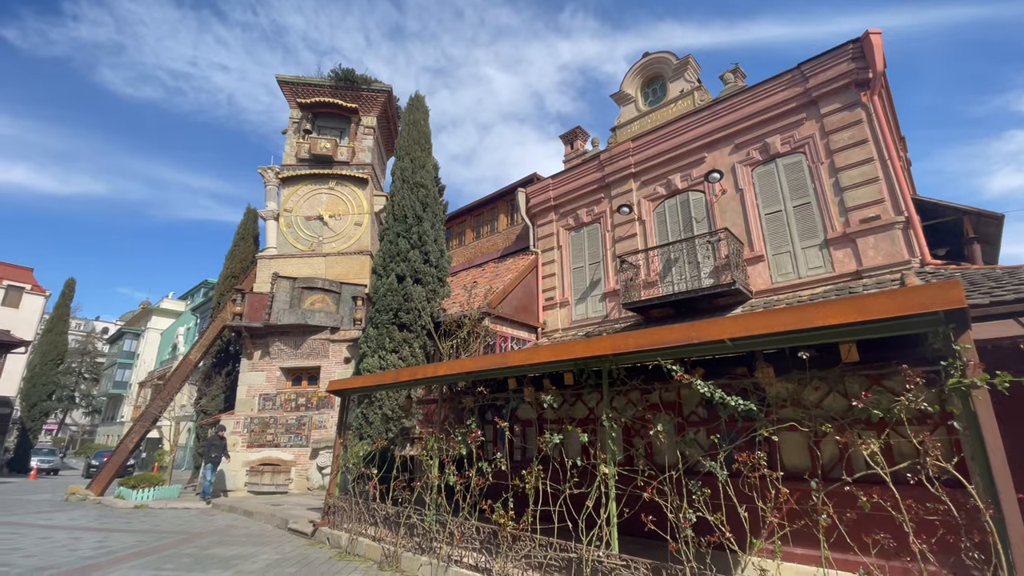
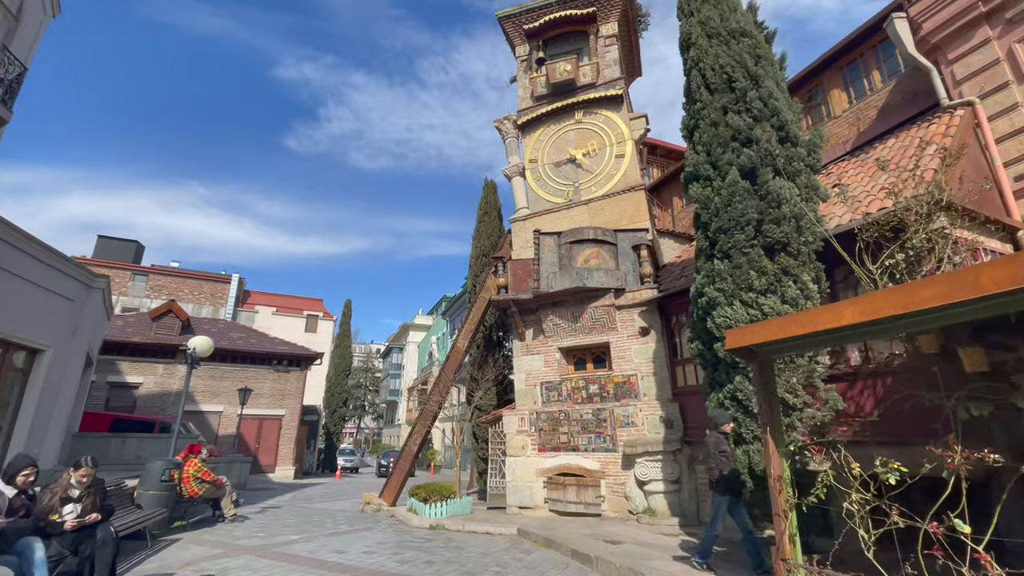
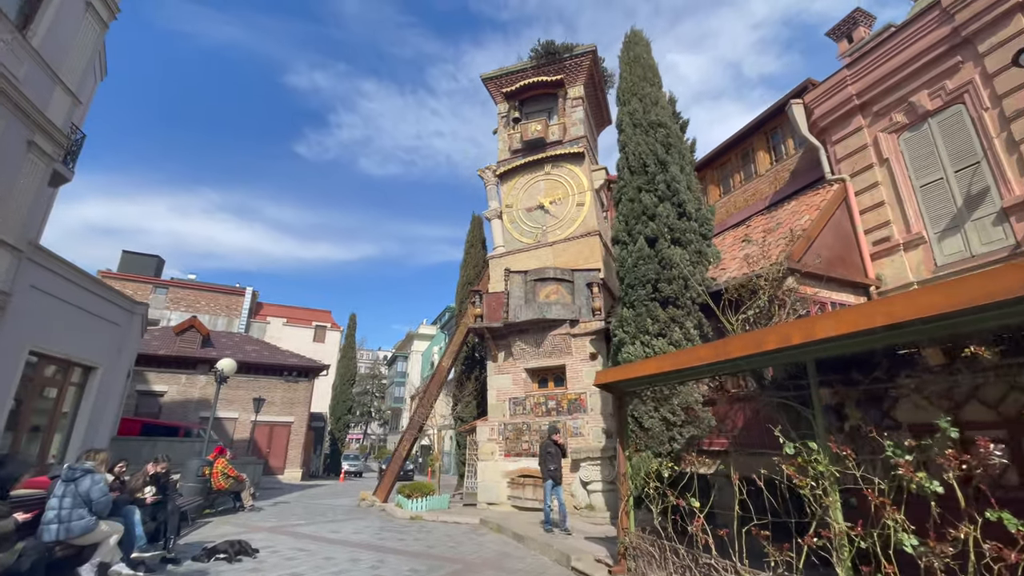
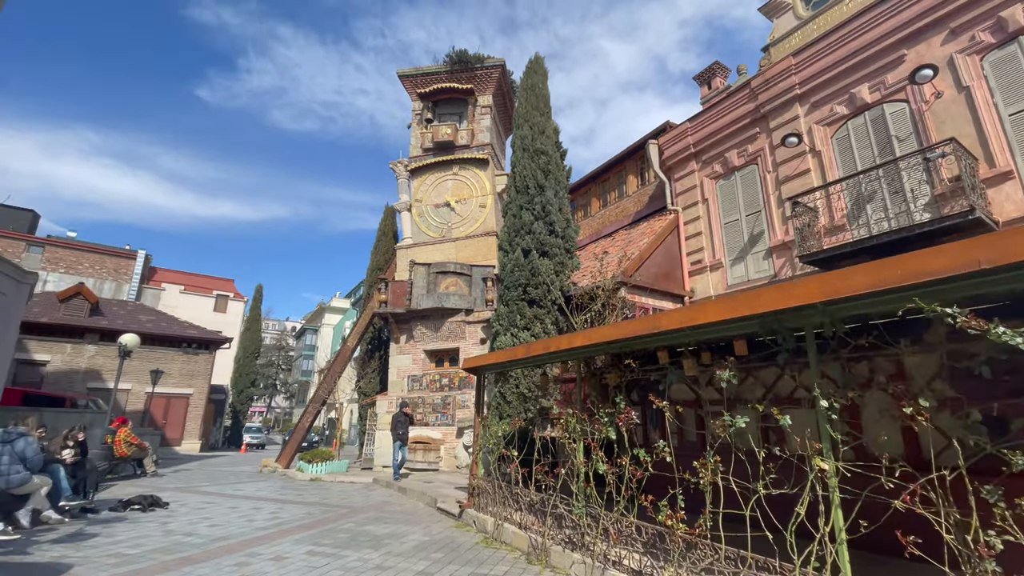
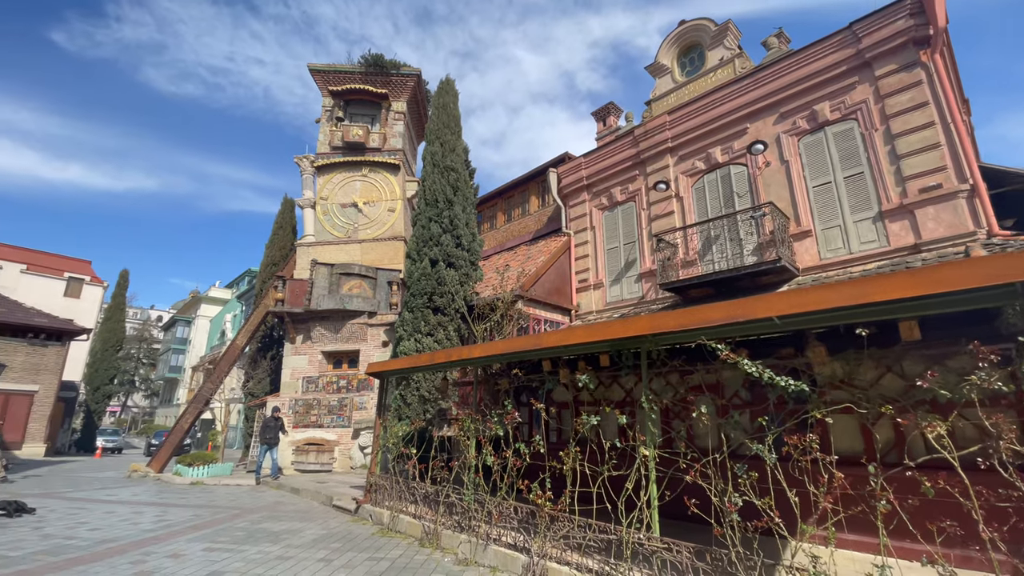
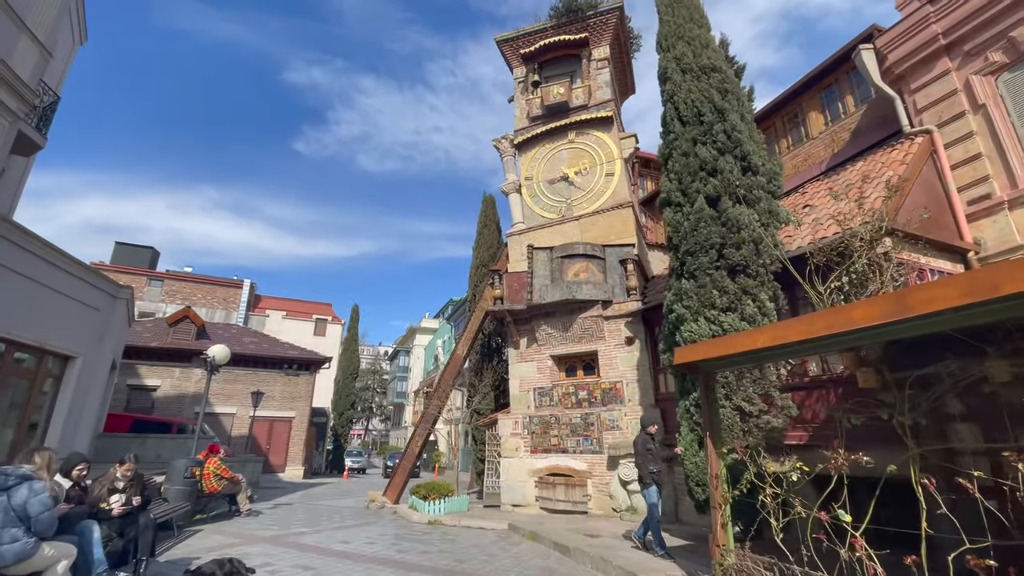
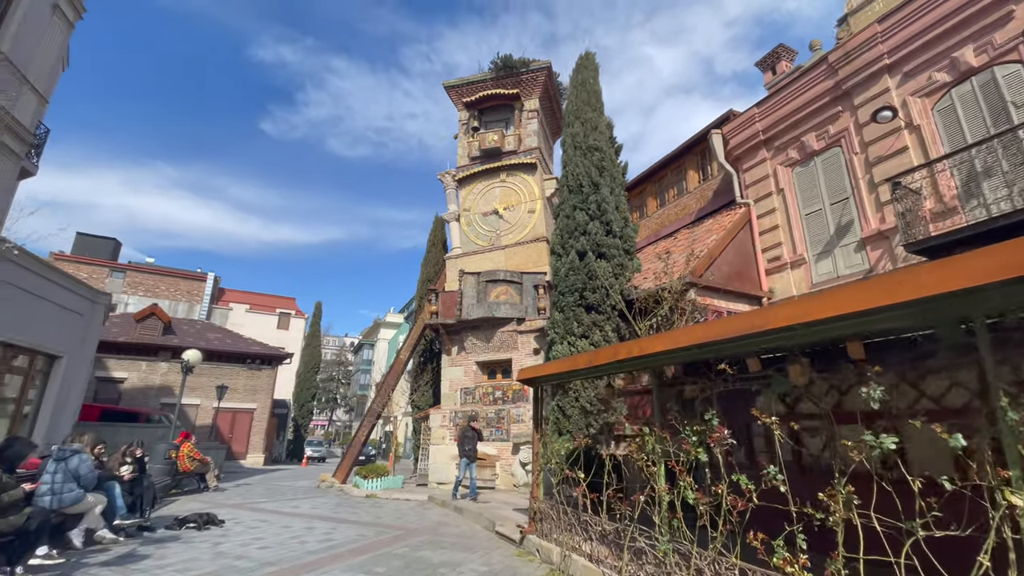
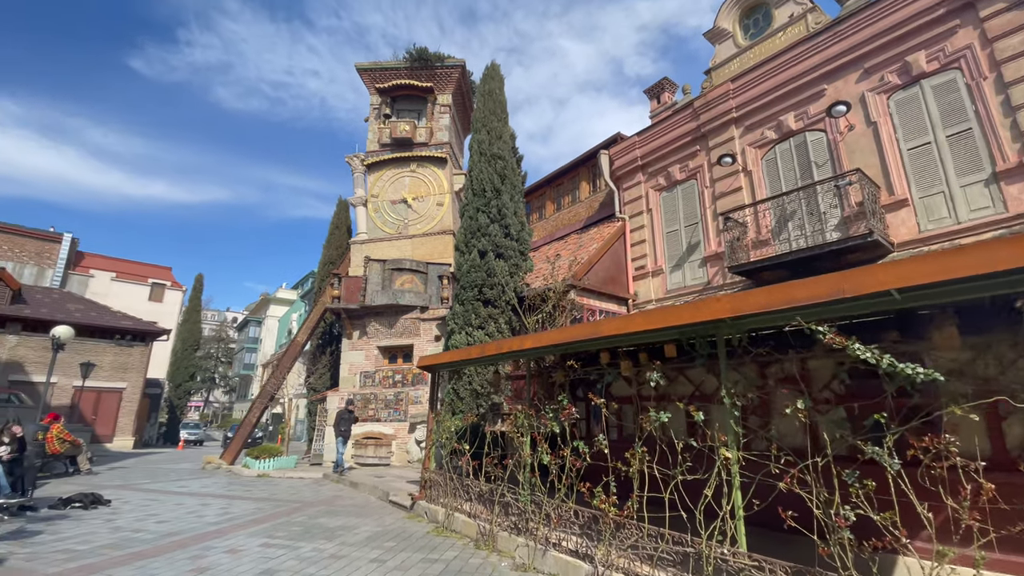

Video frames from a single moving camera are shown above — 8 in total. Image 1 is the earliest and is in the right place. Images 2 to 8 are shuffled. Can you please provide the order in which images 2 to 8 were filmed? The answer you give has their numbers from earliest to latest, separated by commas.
5, 8, 4, 7, 3, 6, 2
